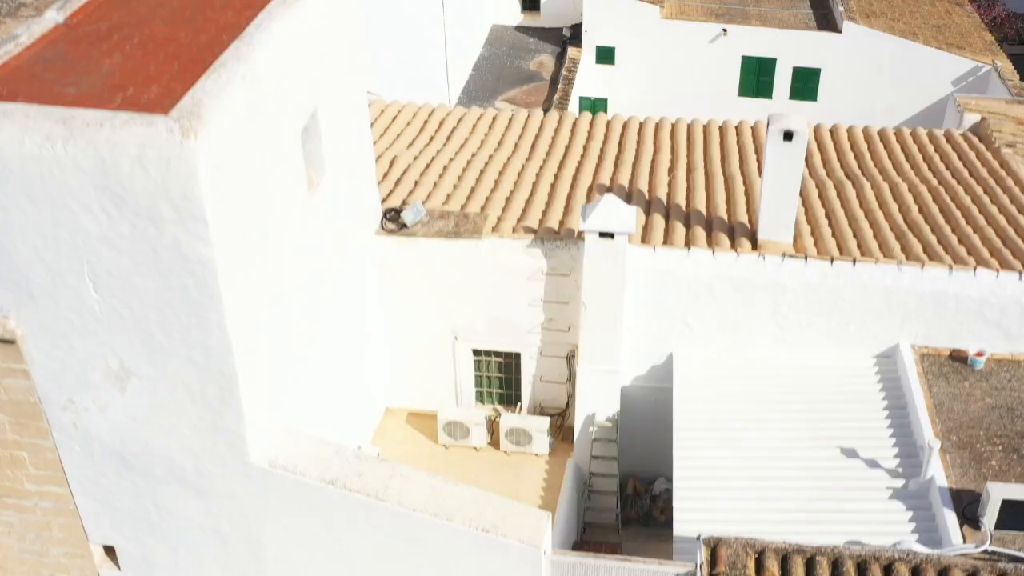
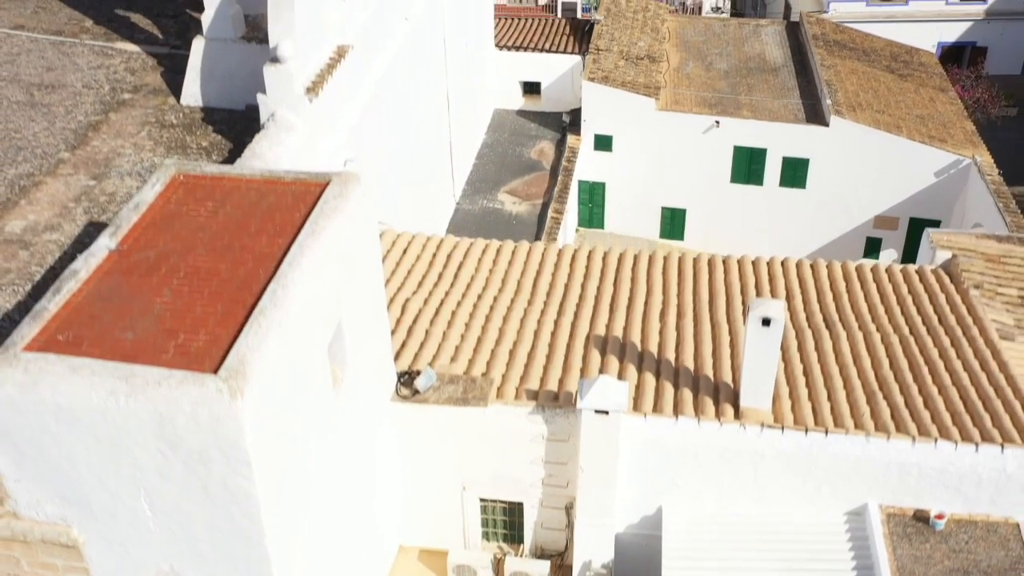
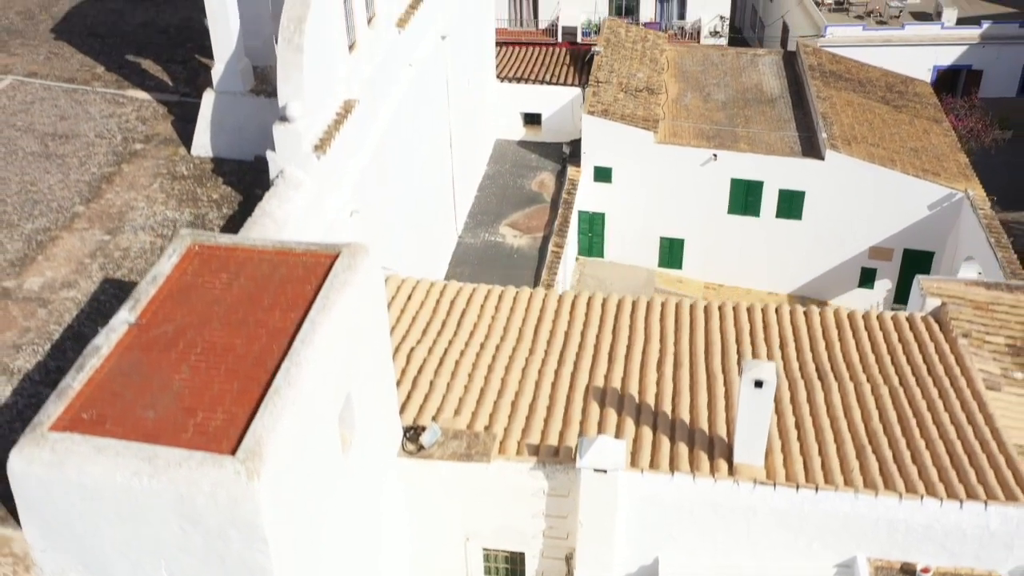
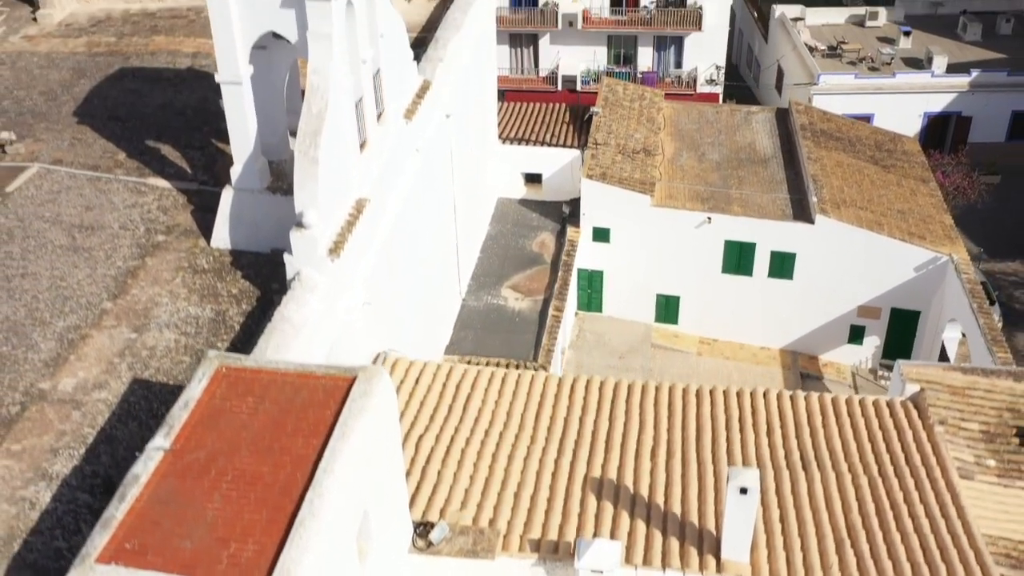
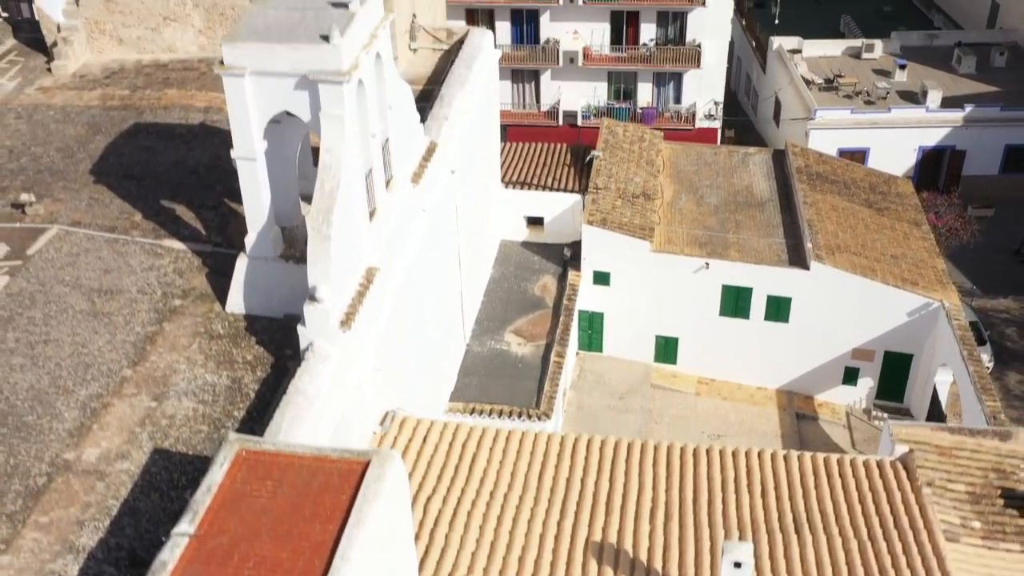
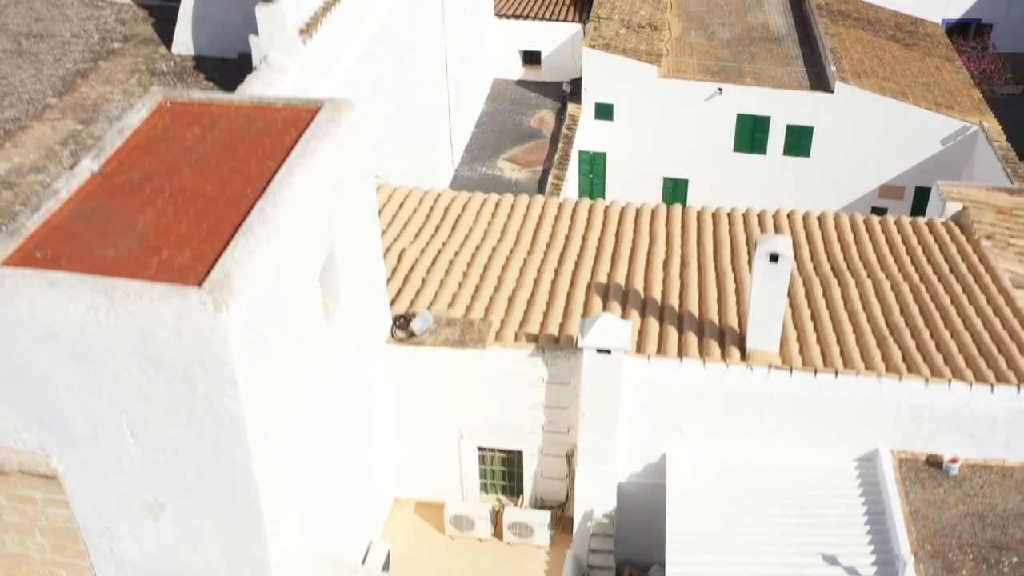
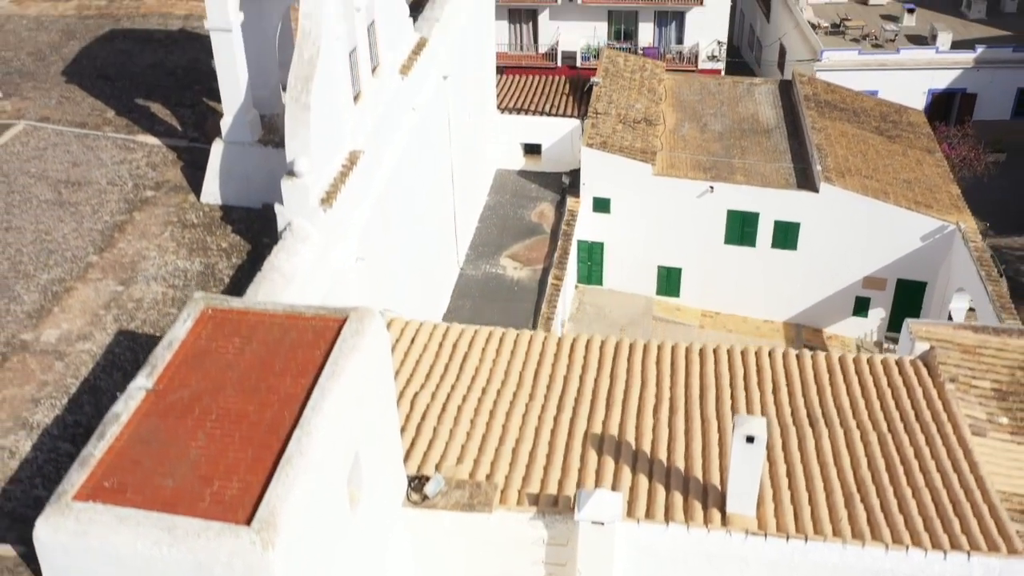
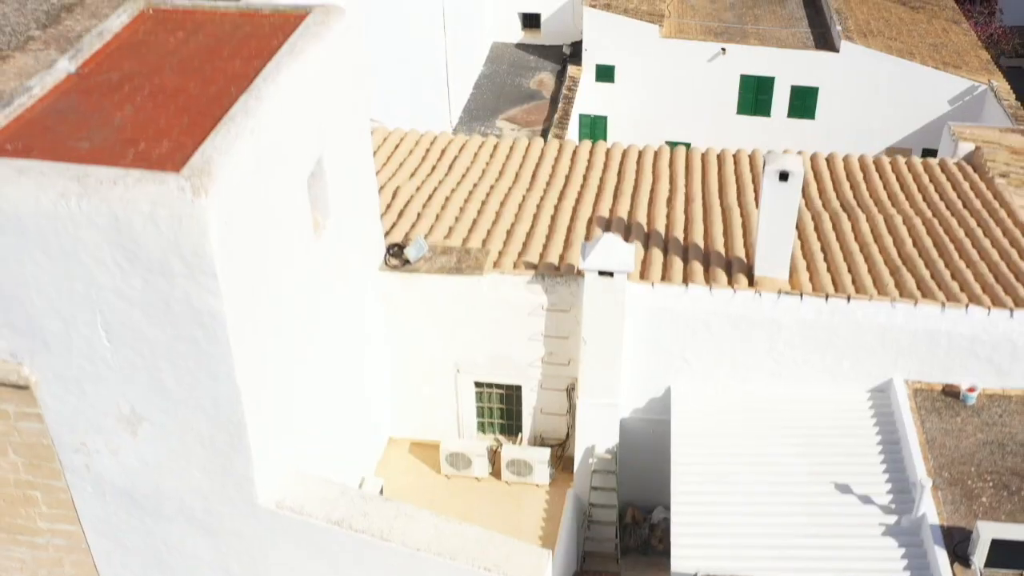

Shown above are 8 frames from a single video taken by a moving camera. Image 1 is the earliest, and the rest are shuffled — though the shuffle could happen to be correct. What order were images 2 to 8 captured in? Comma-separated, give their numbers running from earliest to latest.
8, 6, 2, 3, 7, 4, 5
